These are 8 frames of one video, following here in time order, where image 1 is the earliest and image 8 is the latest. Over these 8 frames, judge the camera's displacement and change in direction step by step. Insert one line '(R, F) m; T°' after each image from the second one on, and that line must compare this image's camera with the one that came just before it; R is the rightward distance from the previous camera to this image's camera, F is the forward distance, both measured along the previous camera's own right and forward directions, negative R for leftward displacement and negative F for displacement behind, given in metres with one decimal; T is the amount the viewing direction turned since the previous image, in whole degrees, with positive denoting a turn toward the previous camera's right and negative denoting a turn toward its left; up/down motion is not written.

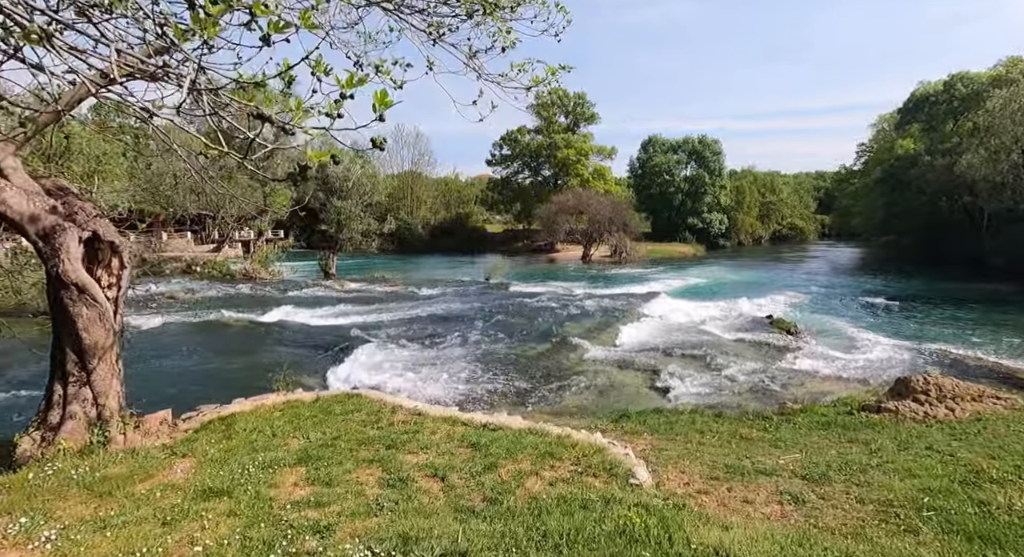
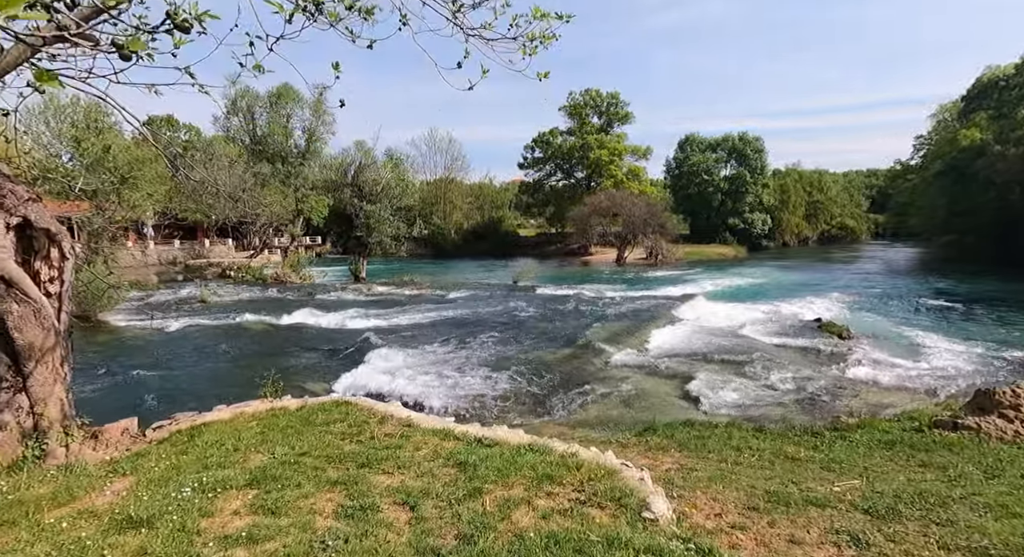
(+0.4, +0.9) m; -3°
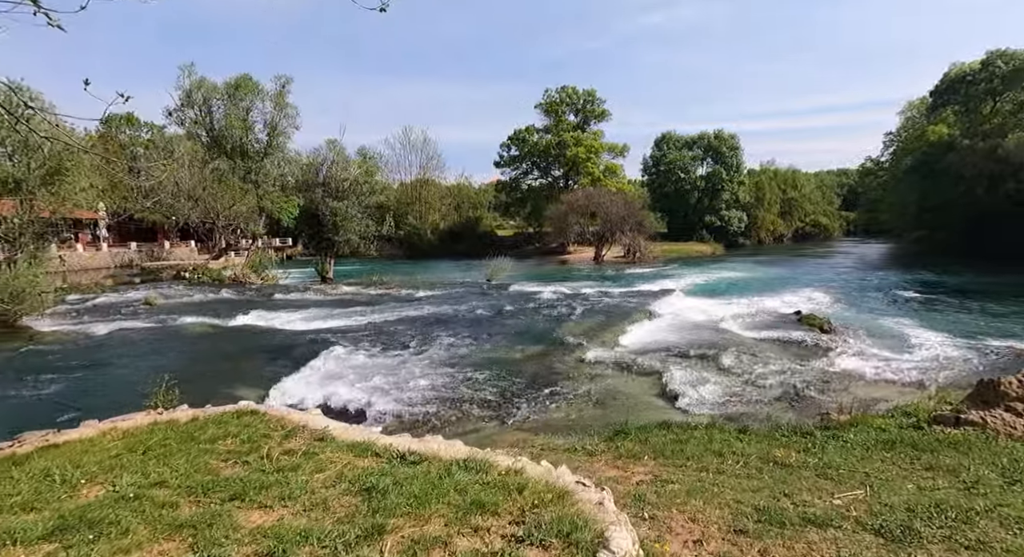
(+0.4, +1.1) m; +2°
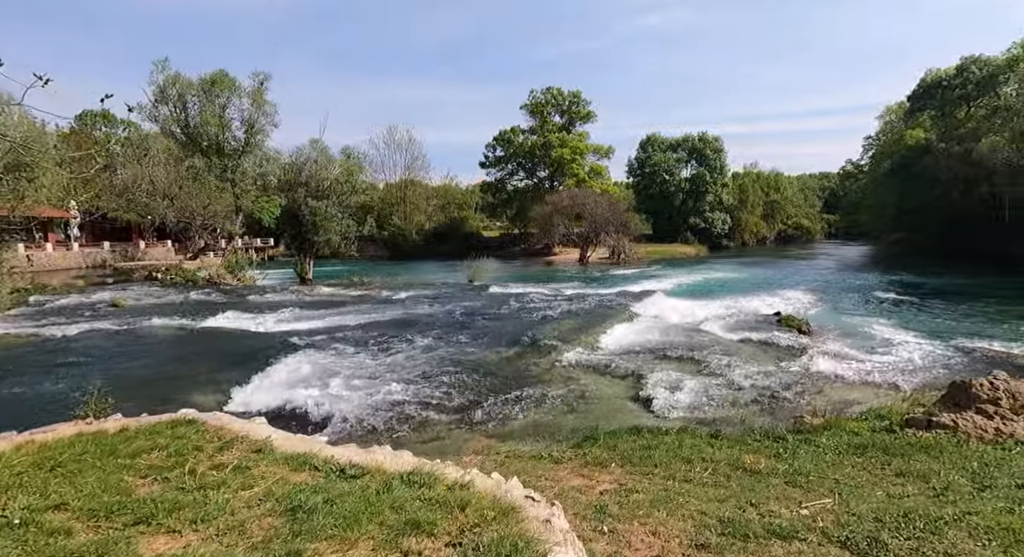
(+0.3, +0.3) m; +1°
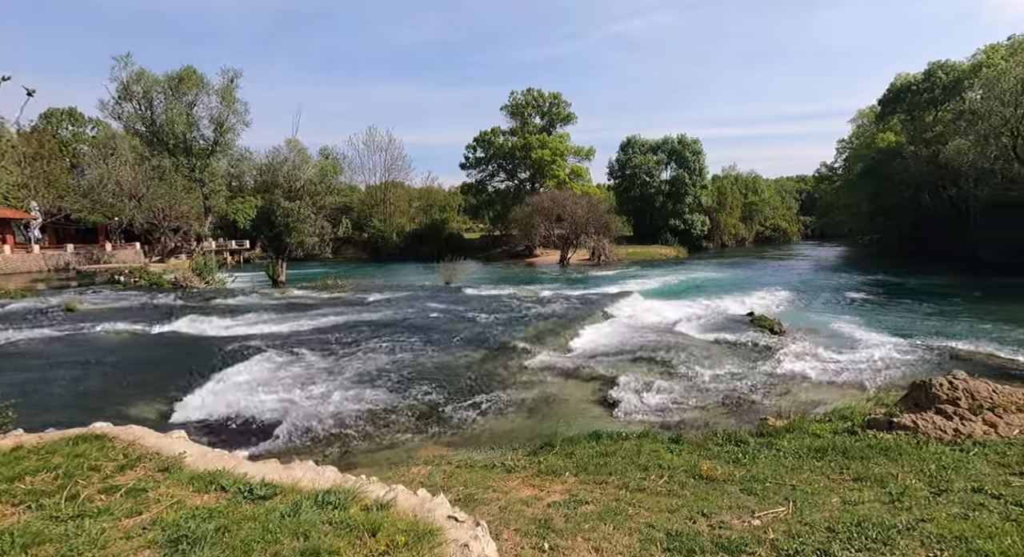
(+0.4, +0.3) m; +2°
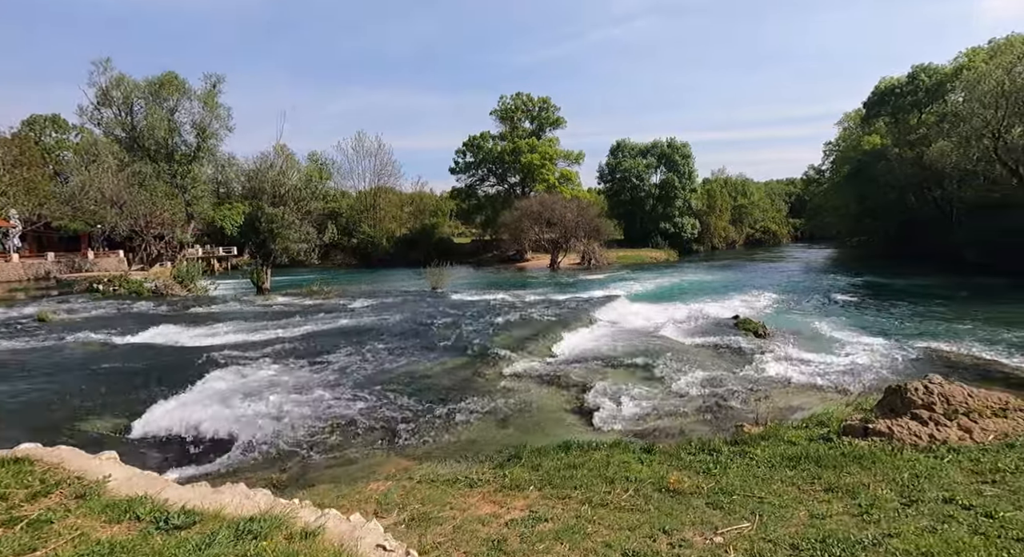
(+0.3, +0.2) m; +1°
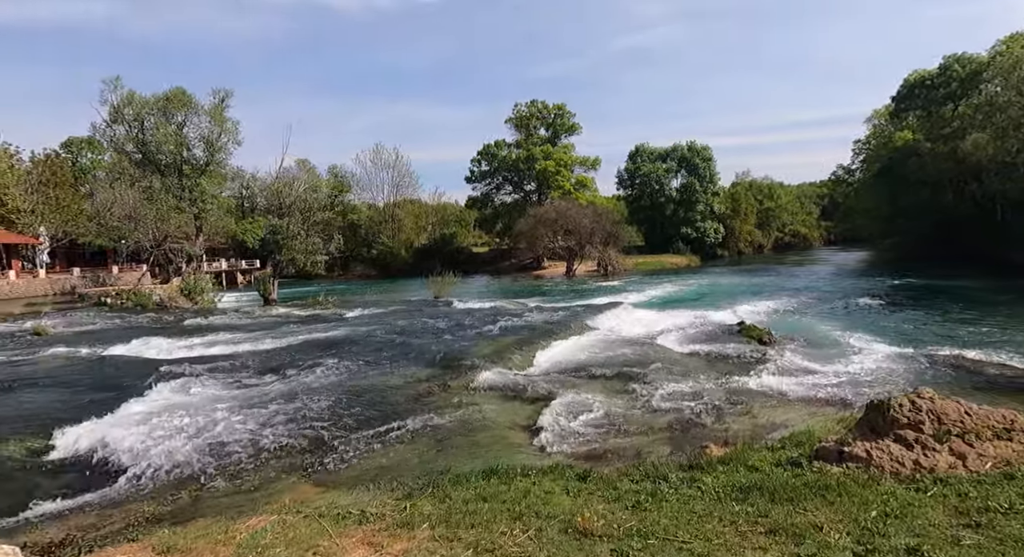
(+1.2, +1.0) m; -3°
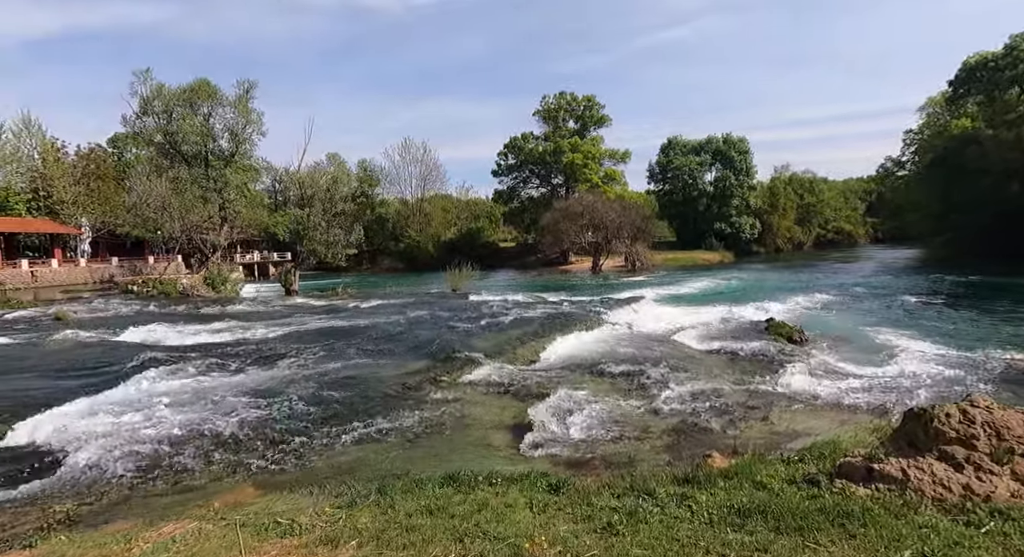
(+0.6, +1.0) m; -3°
